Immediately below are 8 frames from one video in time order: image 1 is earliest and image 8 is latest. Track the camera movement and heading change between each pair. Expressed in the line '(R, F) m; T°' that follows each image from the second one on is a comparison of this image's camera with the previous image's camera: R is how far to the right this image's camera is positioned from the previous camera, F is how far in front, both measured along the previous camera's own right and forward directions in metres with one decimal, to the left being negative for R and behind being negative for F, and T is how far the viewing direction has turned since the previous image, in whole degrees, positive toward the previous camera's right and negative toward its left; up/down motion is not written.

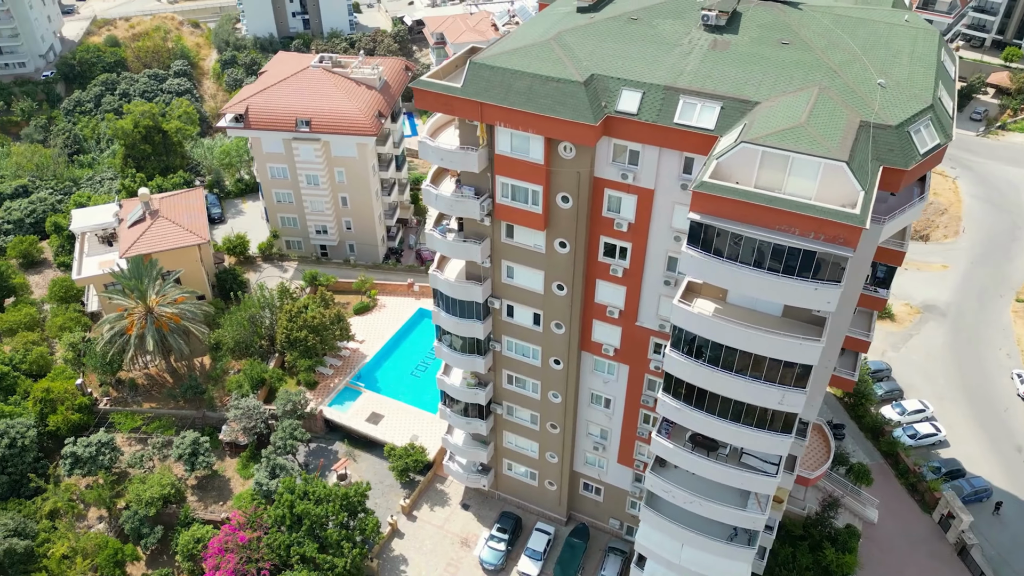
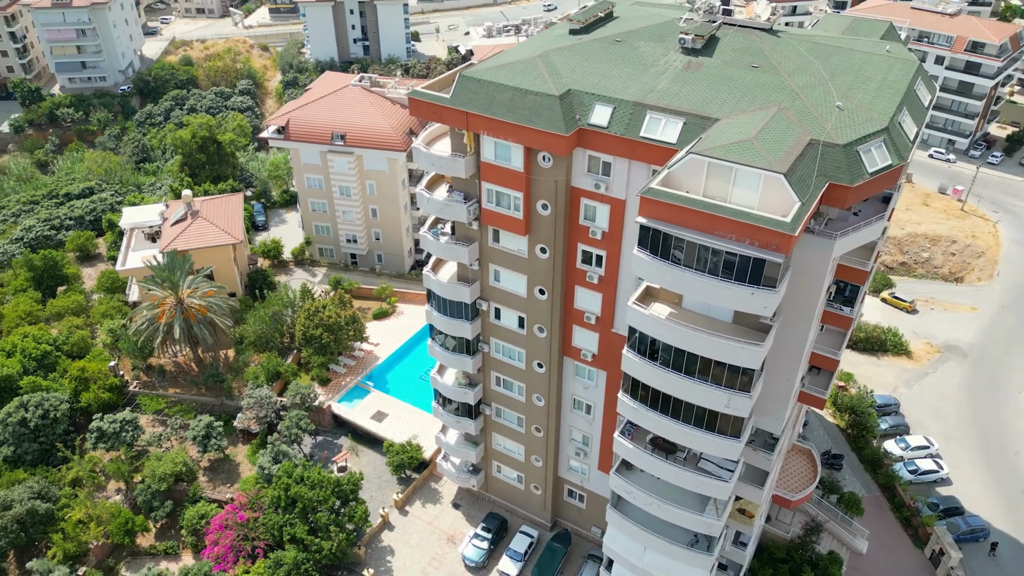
(+2.6, -1.2) m; -5°
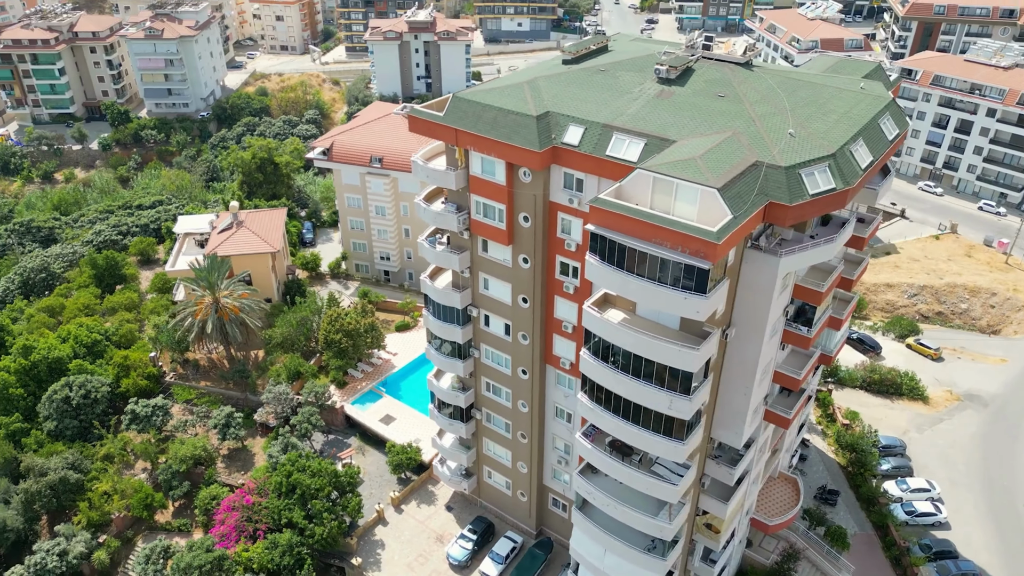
(+3.1, -1.7) m; -5°
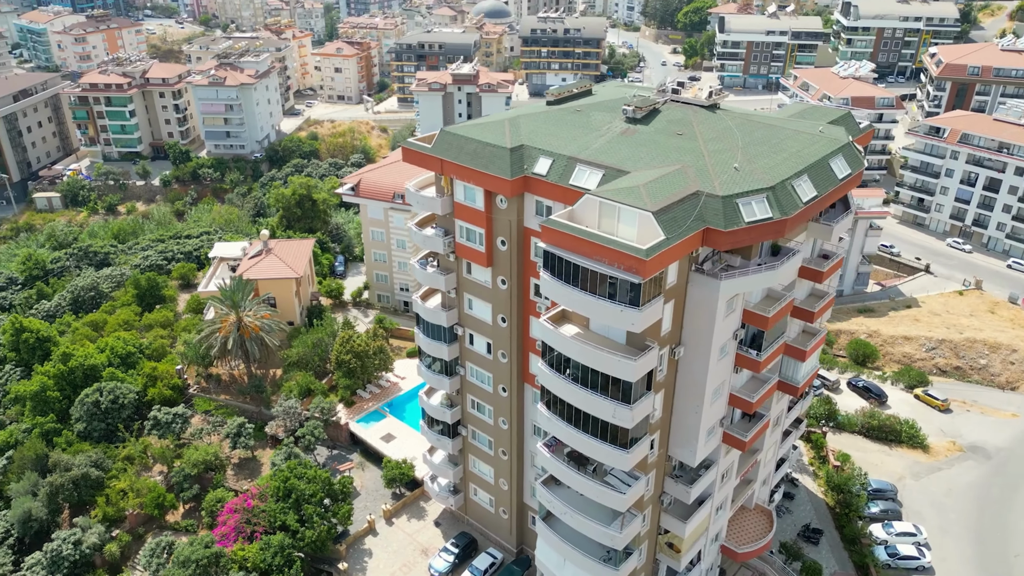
(+2.9, -1.9) m; -4°
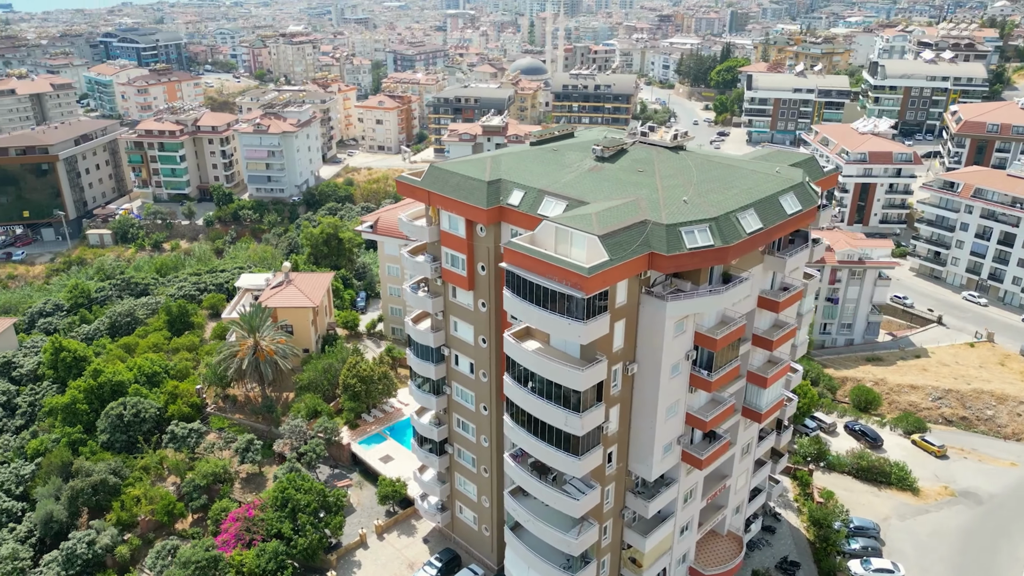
(+2.6, -2.2) m; -3°
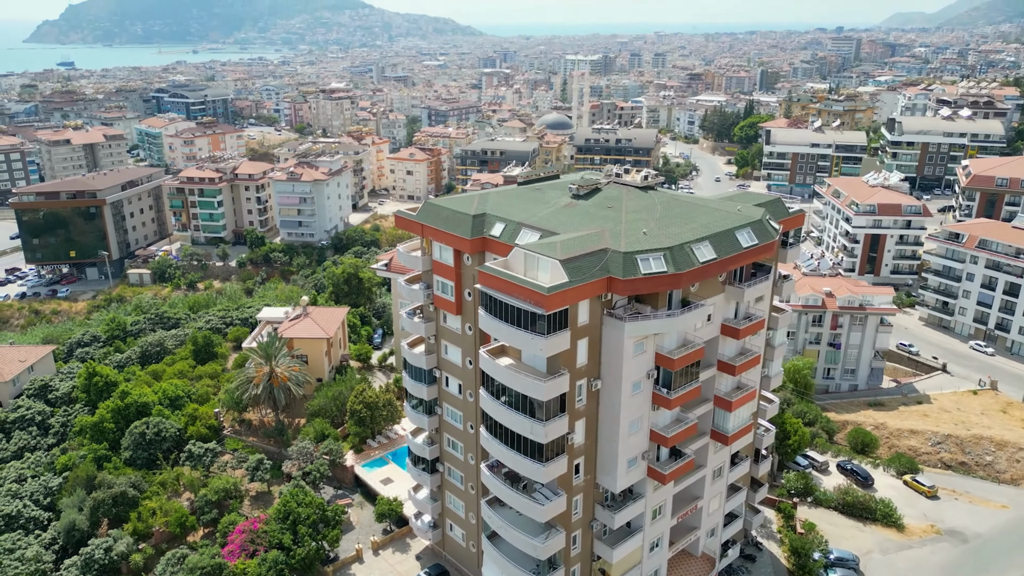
(+2.2, -2.6) m; -3°
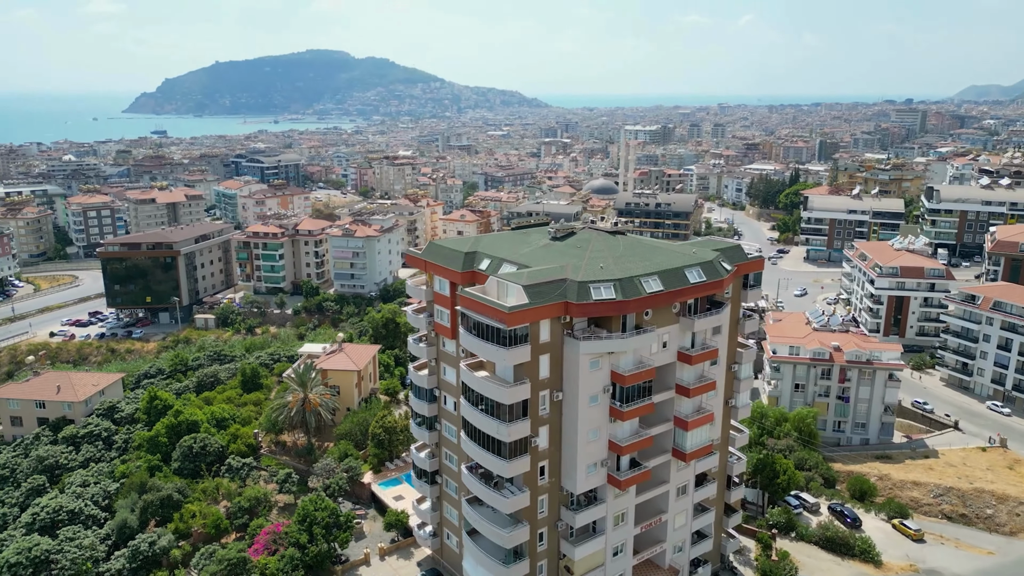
(+3.8, -5.0) m; -5°
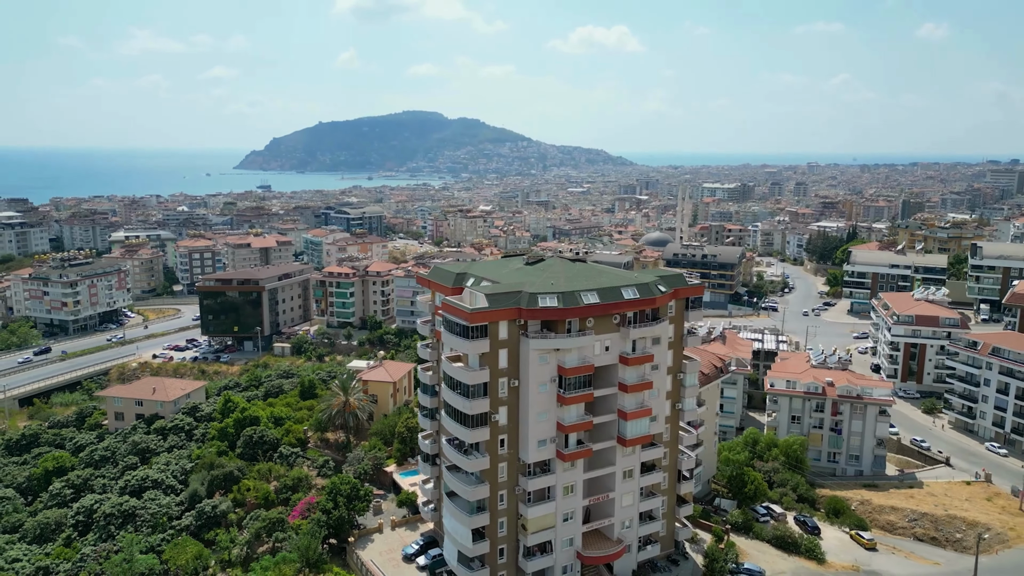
(+6.6, -9.3) m; -7°
